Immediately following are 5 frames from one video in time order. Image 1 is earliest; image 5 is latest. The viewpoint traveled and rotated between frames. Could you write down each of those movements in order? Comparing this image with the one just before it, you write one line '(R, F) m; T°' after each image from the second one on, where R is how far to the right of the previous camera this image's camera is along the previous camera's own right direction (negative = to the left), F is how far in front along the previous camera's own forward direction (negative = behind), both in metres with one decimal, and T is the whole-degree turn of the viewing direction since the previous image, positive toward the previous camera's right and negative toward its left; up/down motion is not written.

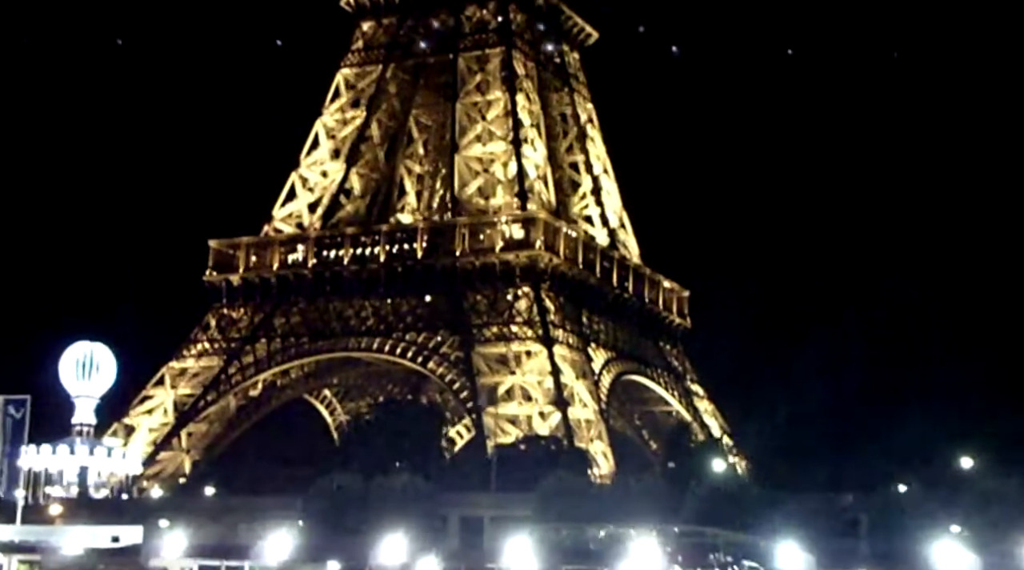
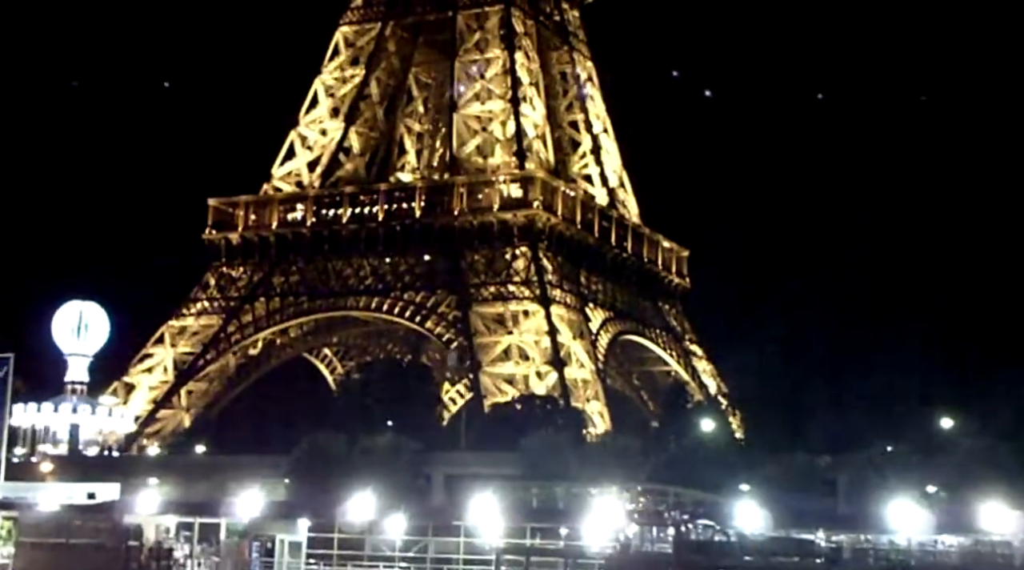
(+0.2, -0.1) m; 0°
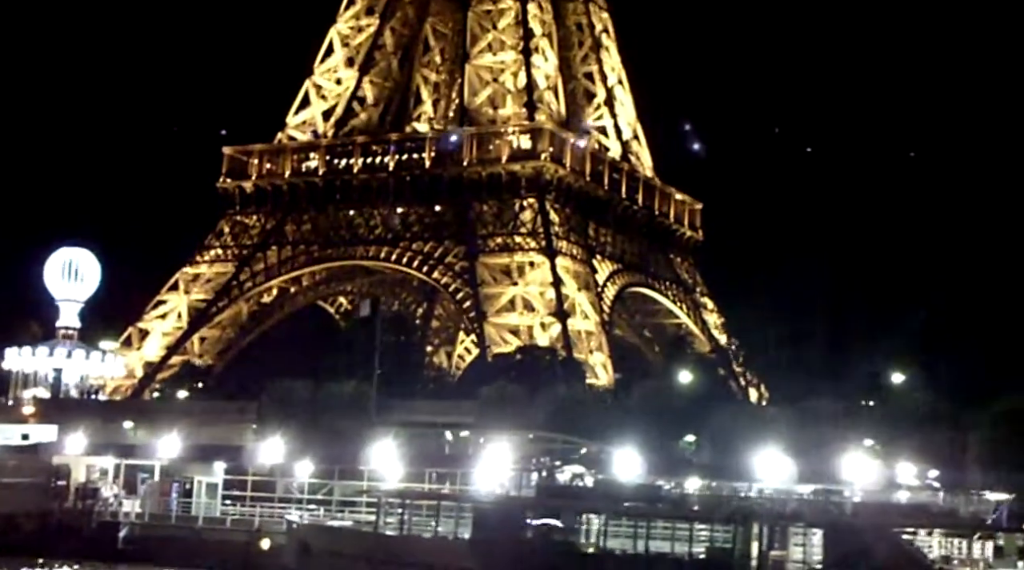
(+0.8, -0.3) m; -1°
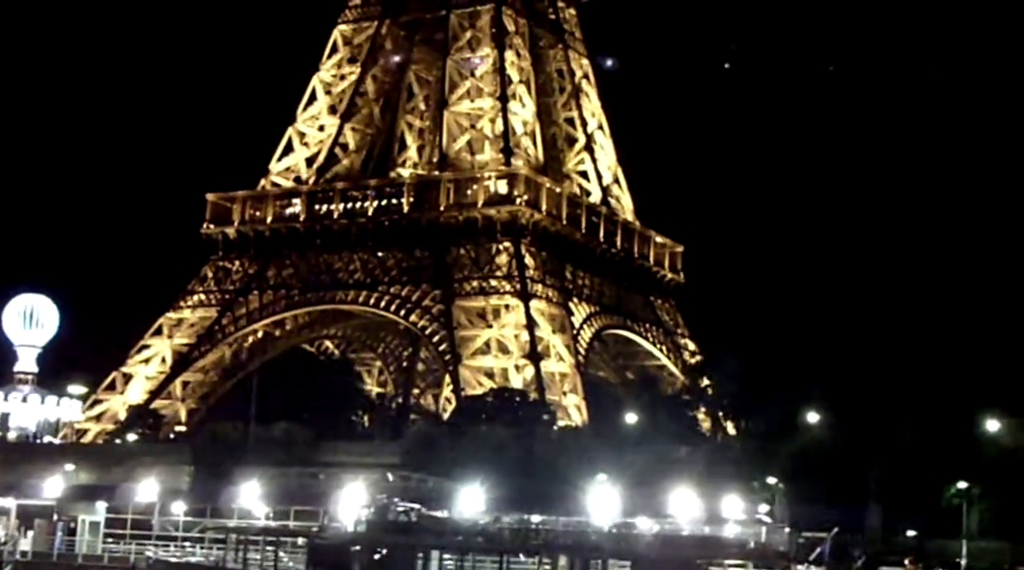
(+0.9, -0.4) m; -1°
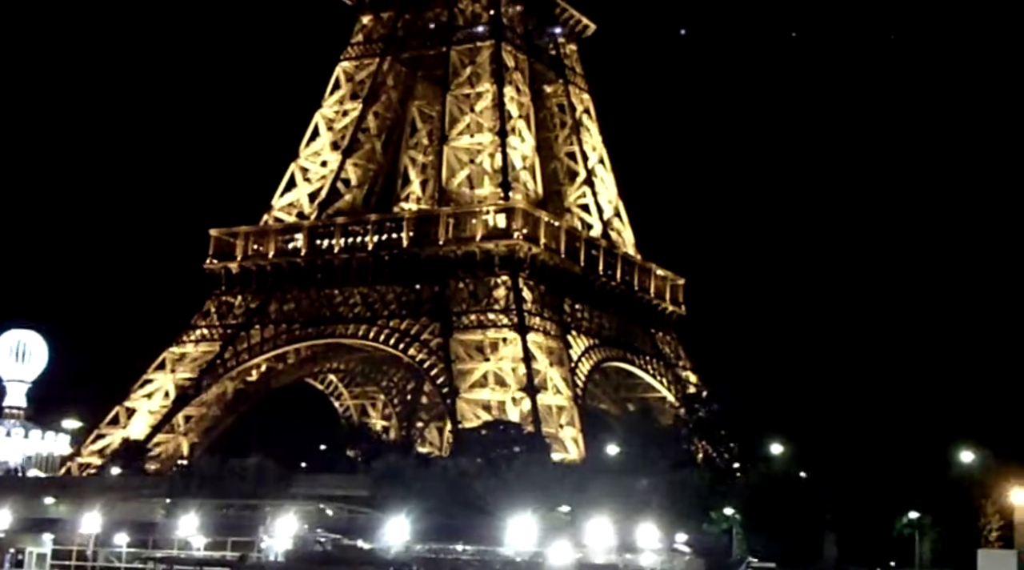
(+0.5, -0.2) m; -1°
